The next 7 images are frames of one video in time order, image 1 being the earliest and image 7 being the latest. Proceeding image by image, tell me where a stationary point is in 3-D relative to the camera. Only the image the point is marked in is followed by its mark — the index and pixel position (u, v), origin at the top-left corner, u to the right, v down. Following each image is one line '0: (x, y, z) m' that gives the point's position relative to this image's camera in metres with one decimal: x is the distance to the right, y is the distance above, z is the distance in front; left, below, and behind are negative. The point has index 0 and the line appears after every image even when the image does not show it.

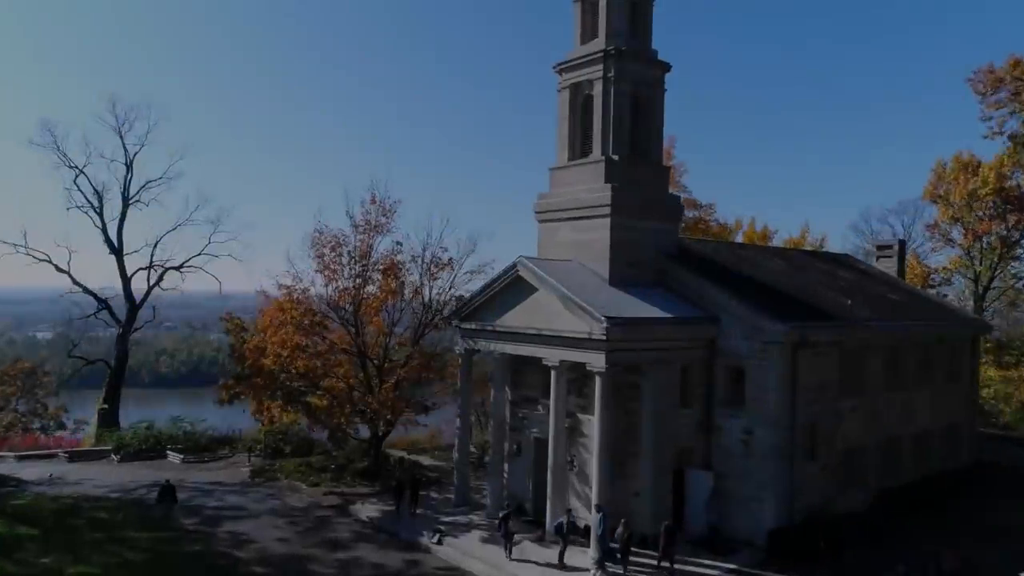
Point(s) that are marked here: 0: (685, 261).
0: (+4.5, +0.7, +16.5) m
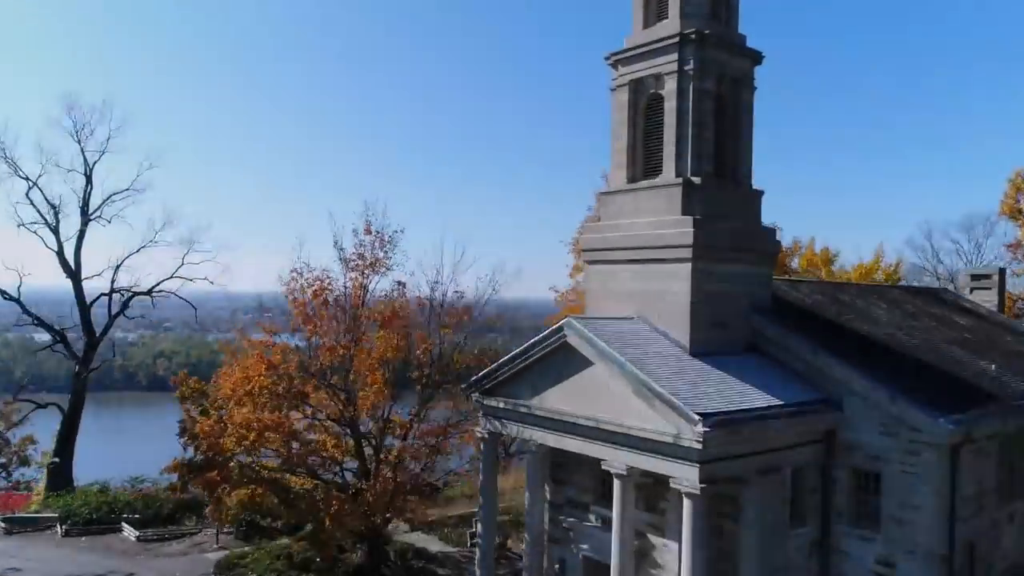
0: (+5.2, -0.6, +12.4) m
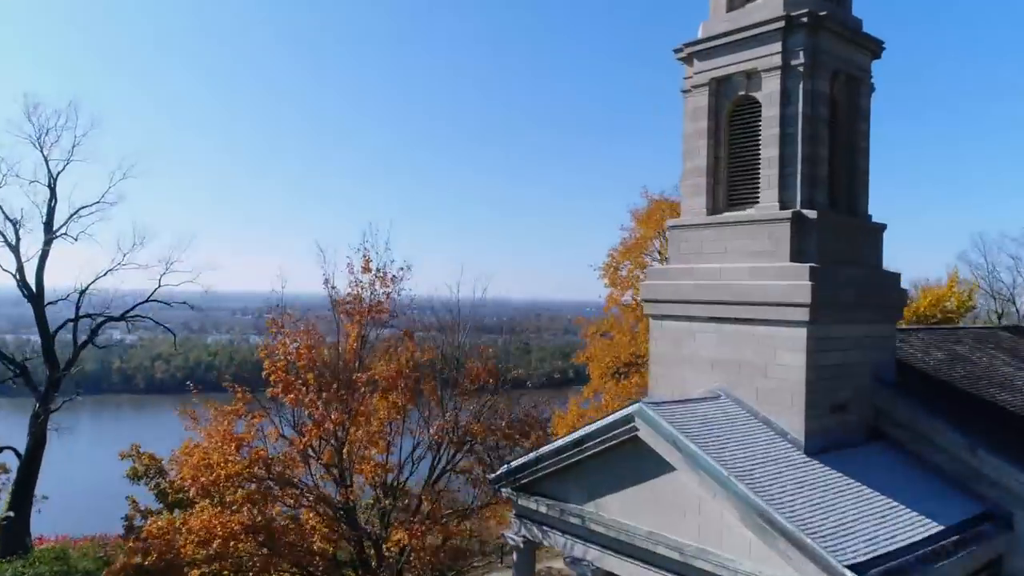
0: (+5.9, -1.5, +9.4) m
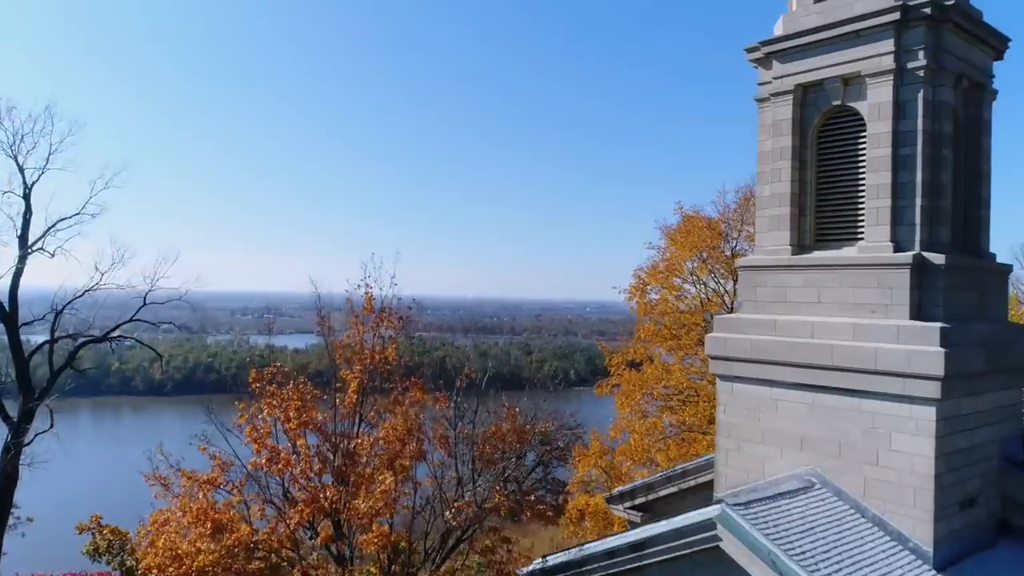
0: (+6.3, -2.2, +7.6) m
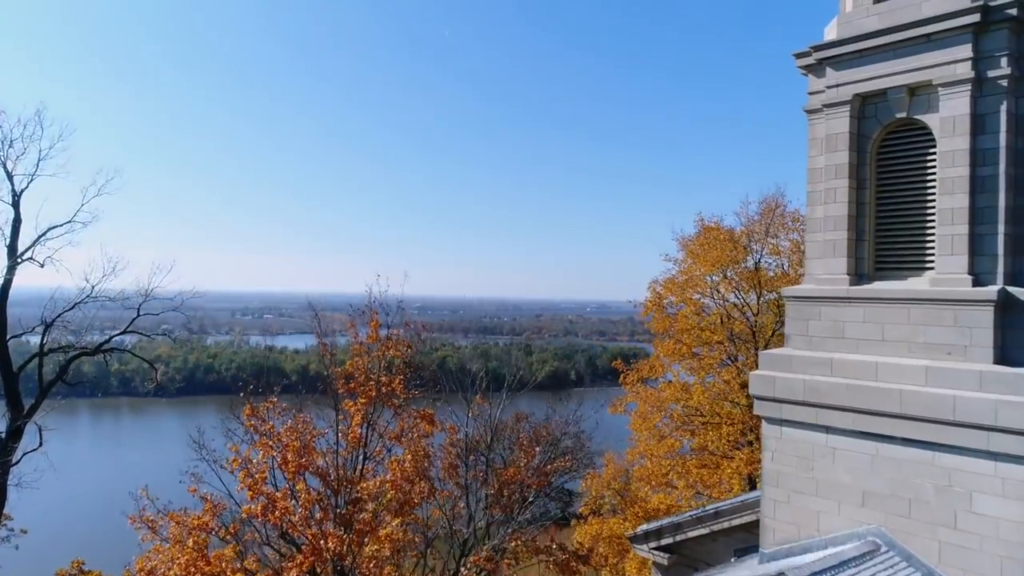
0: (+6.6, -2.5, +6.8) m
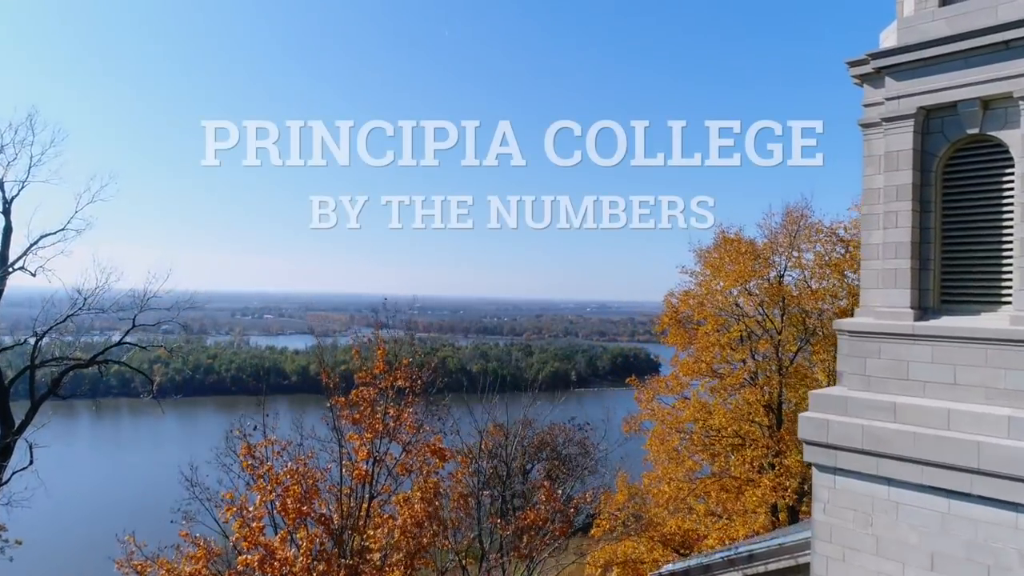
0: (+6.8, -2.9, +6.1) m
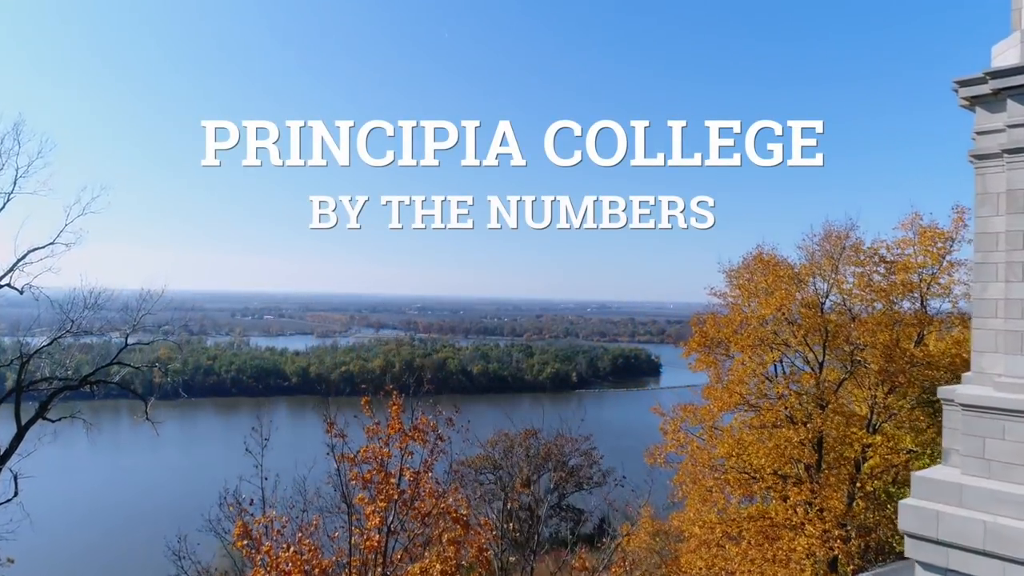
0: (+7.2, -3.4, +5.0) m
